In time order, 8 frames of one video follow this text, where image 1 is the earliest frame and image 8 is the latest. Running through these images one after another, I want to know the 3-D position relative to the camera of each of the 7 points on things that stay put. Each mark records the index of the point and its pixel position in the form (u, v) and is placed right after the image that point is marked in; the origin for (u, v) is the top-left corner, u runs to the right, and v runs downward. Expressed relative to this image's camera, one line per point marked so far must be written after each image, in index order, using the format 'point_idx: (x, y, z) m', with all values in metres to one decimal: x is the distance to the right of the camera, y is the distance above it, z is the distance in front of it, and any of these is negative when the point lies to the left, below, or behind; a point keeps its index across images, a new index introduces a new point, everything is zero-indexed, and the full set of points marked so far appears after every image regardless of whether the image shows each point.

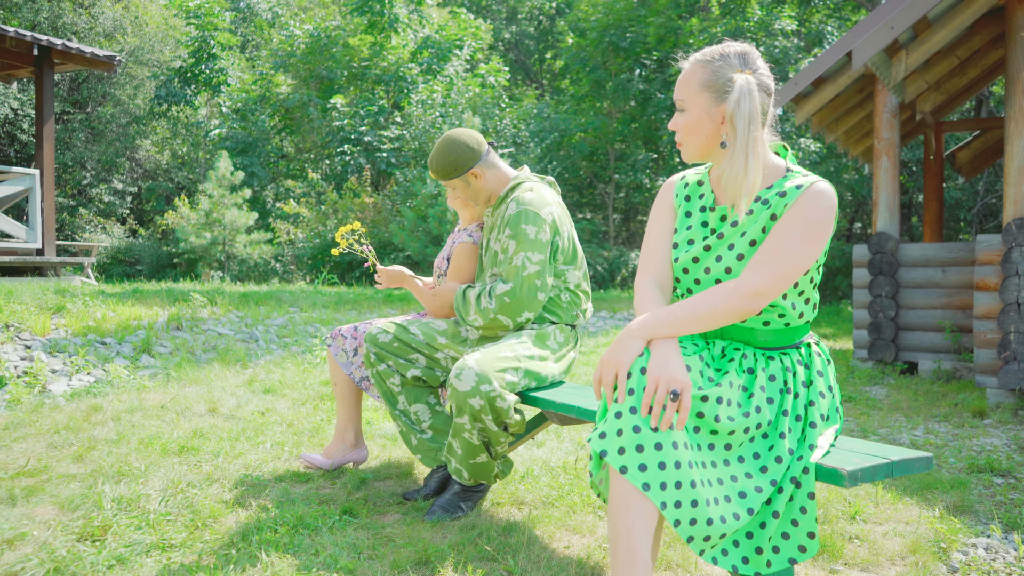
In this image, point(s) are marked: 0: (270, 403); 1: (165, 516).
0: (-1.4, -0.7, +4.8) m
1: (-1.1, -0.7, +2.6) m
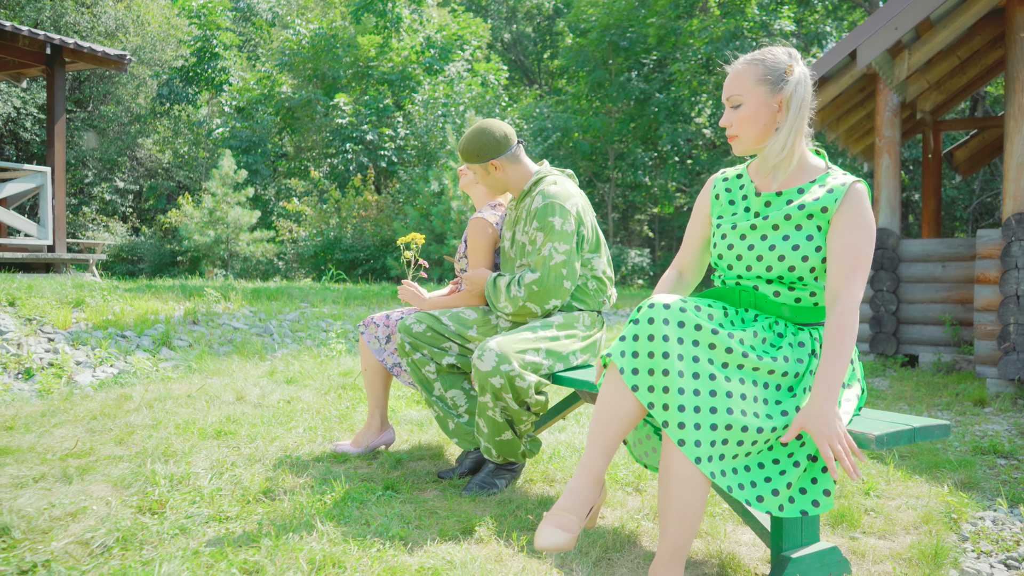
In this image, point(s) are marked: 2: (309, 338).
0: (-1.3, -0.6, +4.9) m
1: (-1.0, -0.7, +2.7) m
2: (-1.8, -0.4, +7.2) m
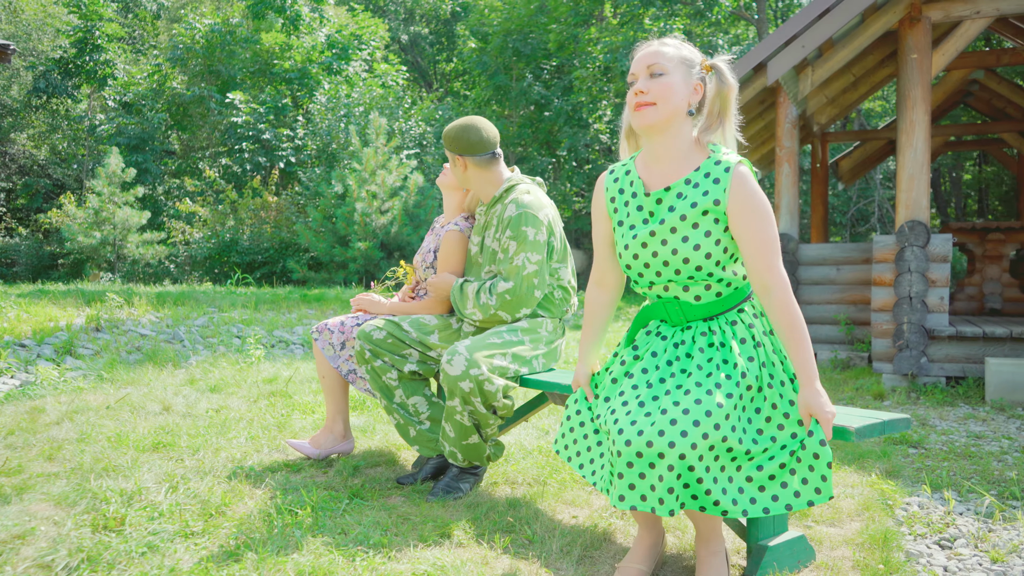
0: (-1.7, -0.6, +4.8) m
1: (-1.1, -0.7, +2.6) m
2: (-2.4, -0.5, +7.0) m
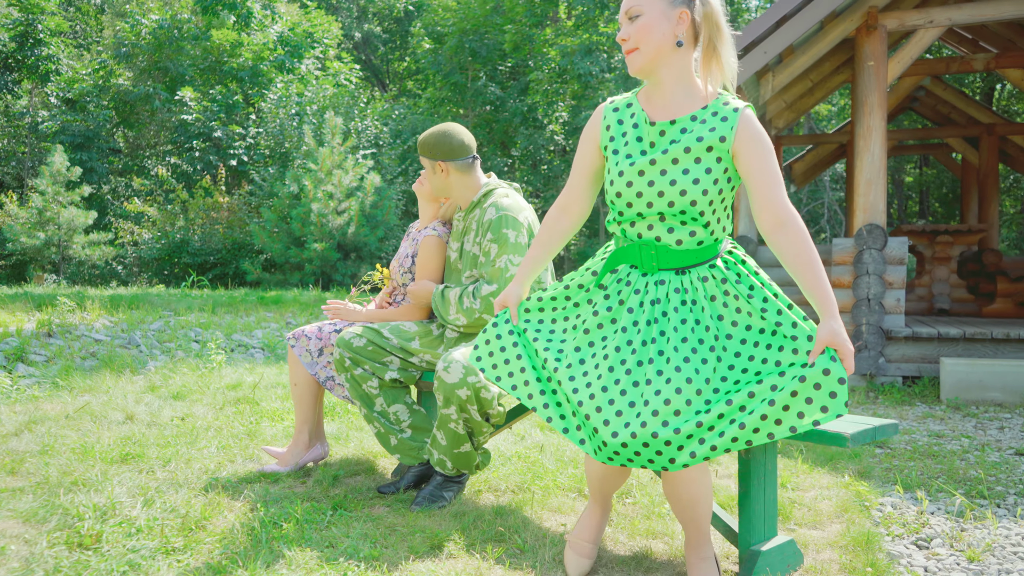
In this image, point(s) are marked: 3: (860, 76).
0: (-1.8, -0.7, +4.6) m
1: (-1.1, -0.7, +2.6) m
2: (-2.7, -0.5, +6.8) m
3: (+2.7, +1.6, +6.4) m
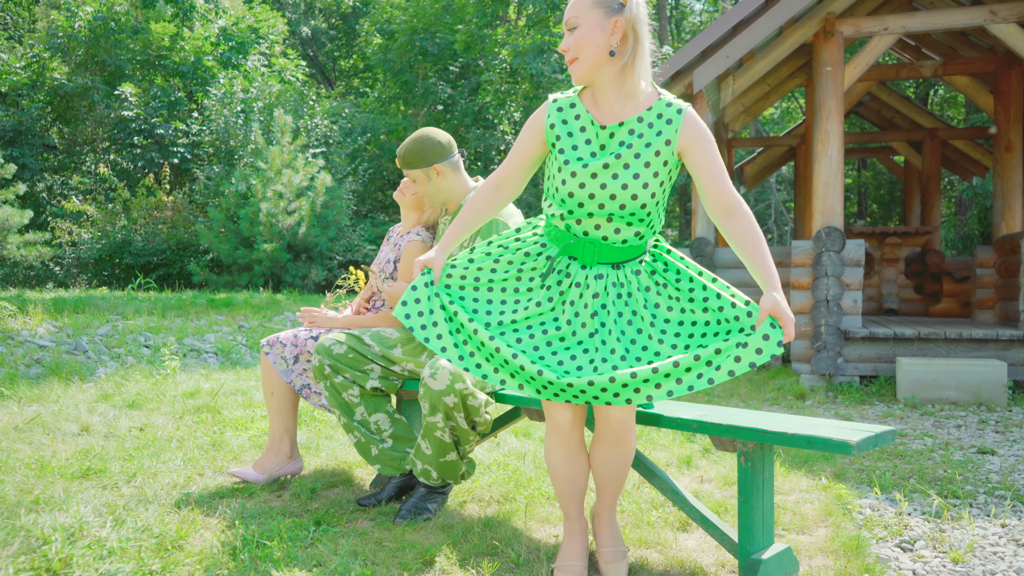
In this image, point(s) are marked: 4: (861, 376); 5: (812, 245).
0: (-2.0, -0.7, +4.5) m
1: (-1.1, -0.7, +2.4) m
2: (-3.0, -0.5, +6.5) m
3: (+2.4, +1.6, +6.5) m
4: (+2.6, -0.7, +6.2) m
5: (+2.3, +0.3, +6.3) m
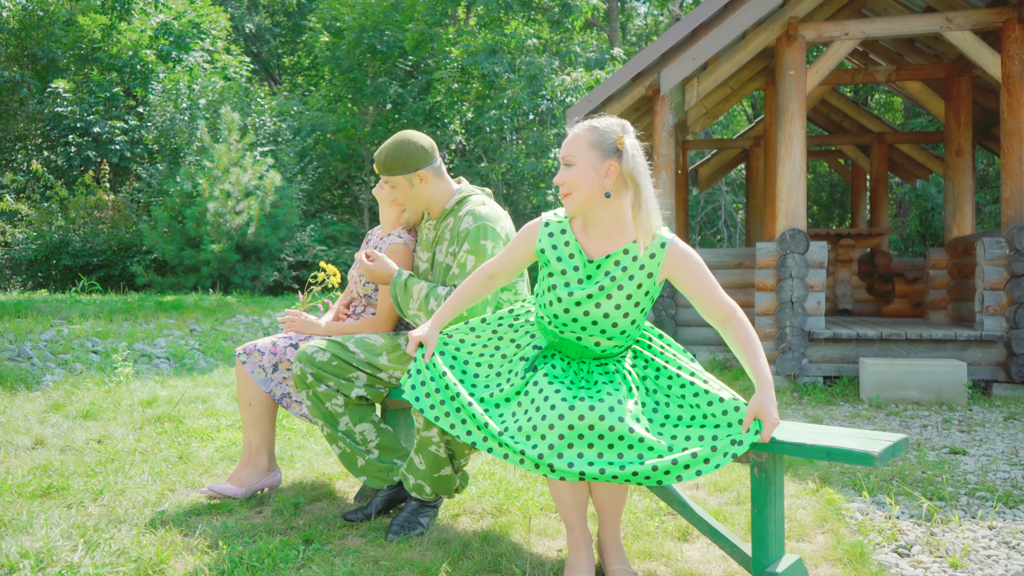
0: (-2.1, -0.7, +4.2) m
1: (-1.1, -0.8, +2.3) m
2: (-3.3, -0.6, +6.3) m
3: (+2.1, +1.6, +6.5) m
4: (+2.4, -0.7, +6.3) m
5: (+2.0, +0.3, +6.4) m
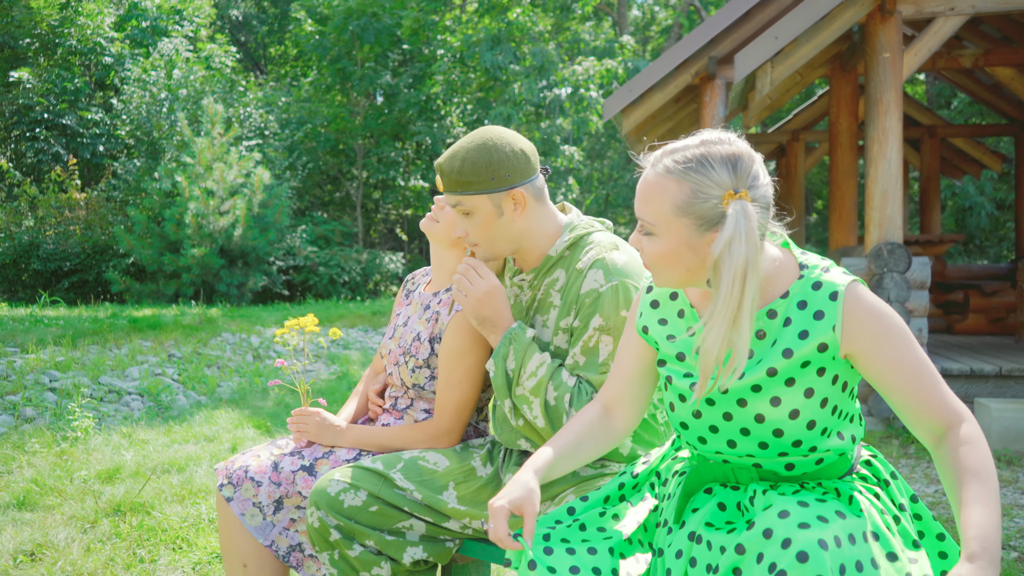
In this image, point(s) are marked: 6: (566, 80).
0: (-1.8, -0.9, +3.1) m
1: (-0.8, -1.0, +1.2) m
2: (-3.0, -0.7, +5.1) m
3: (+2.4, +1.5, +5.5) m
4: (+2.7, -0.8, +5.3) m
5: (+2.3, +0.2, +5.3) m
6: (+0.9, +3.4, +13.5) m
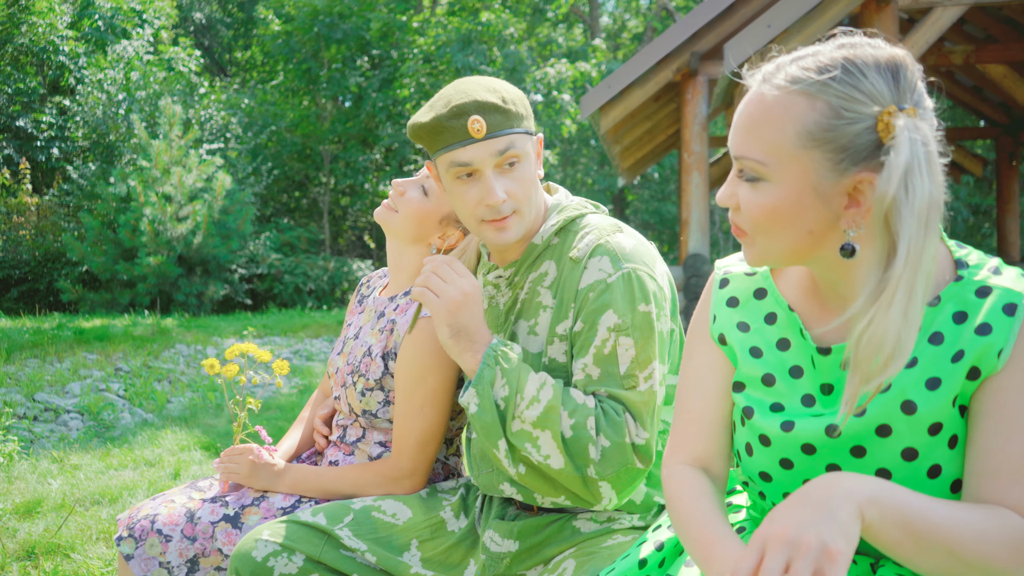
0: (-1.9, -0.9, +2.7) m
1: (-0.8, -1.0, +0.8) m
2: (-3.2, -0.8, +4.6) m
3: (+2.2, +1.4, +5.2) m
4: (+2.5, -0.9, +5.0) m
5: (+2.2, +0.1, +5.0) m
6: (+0.4, +3.3, +13.2) m
